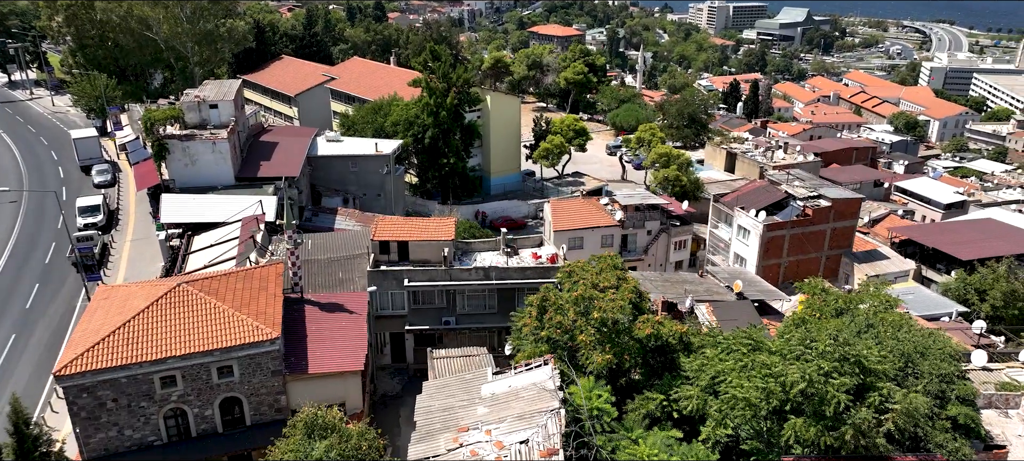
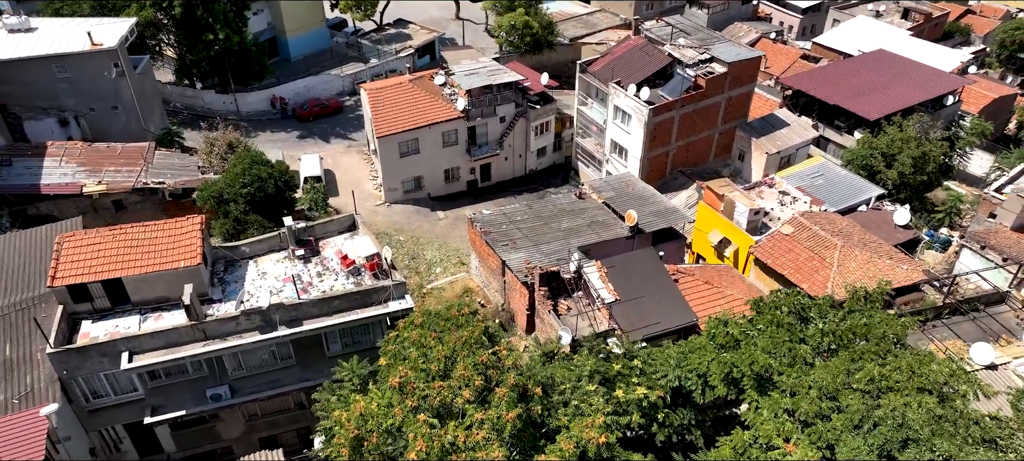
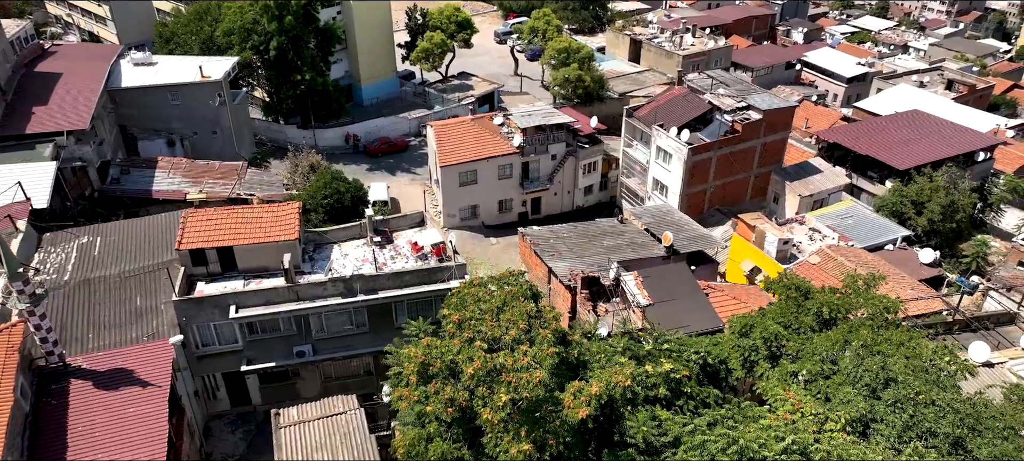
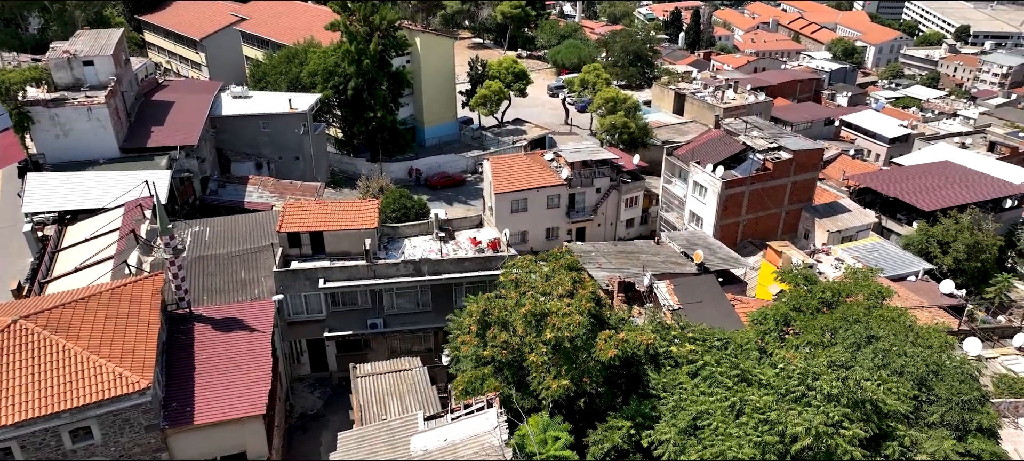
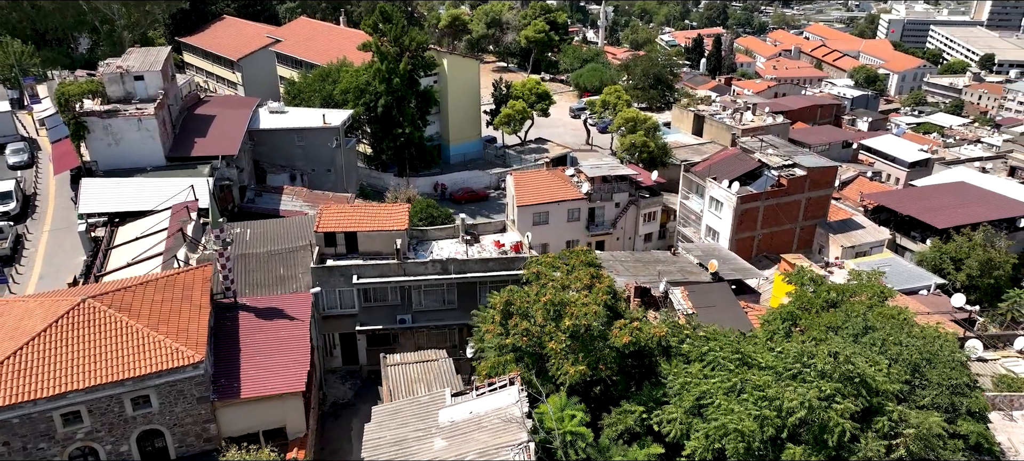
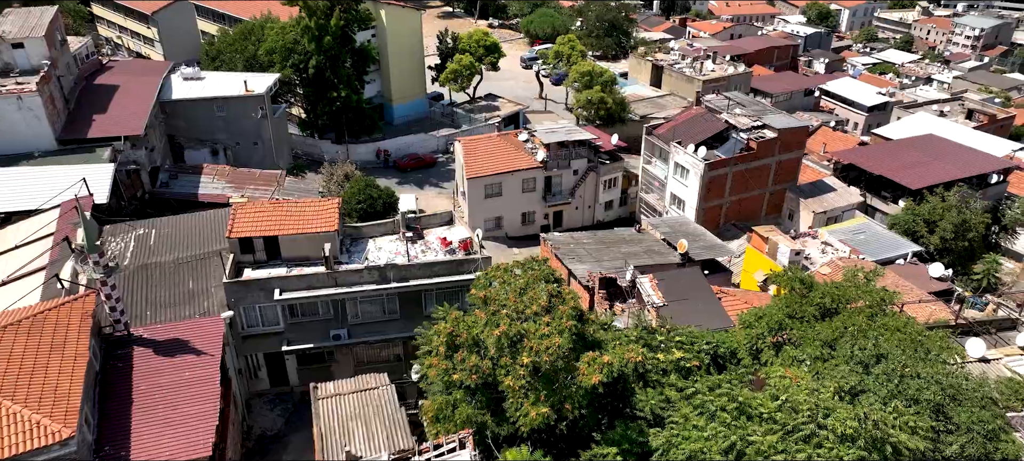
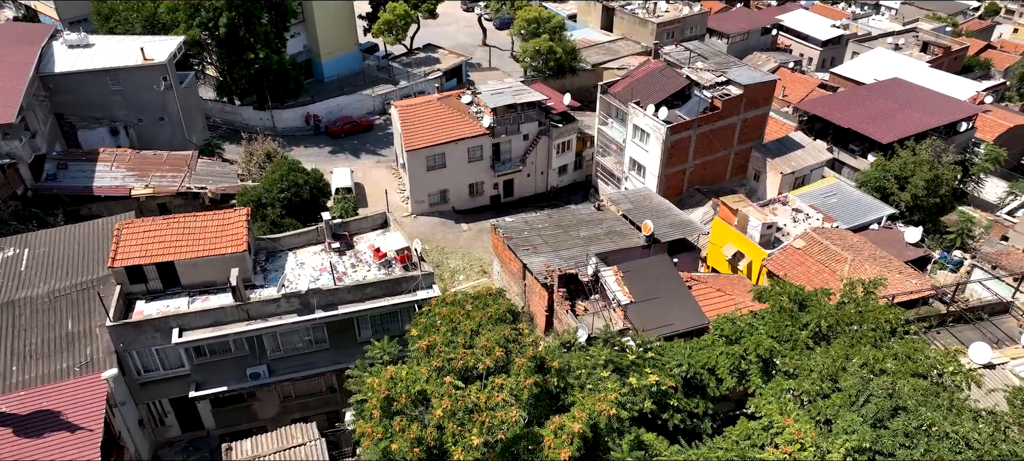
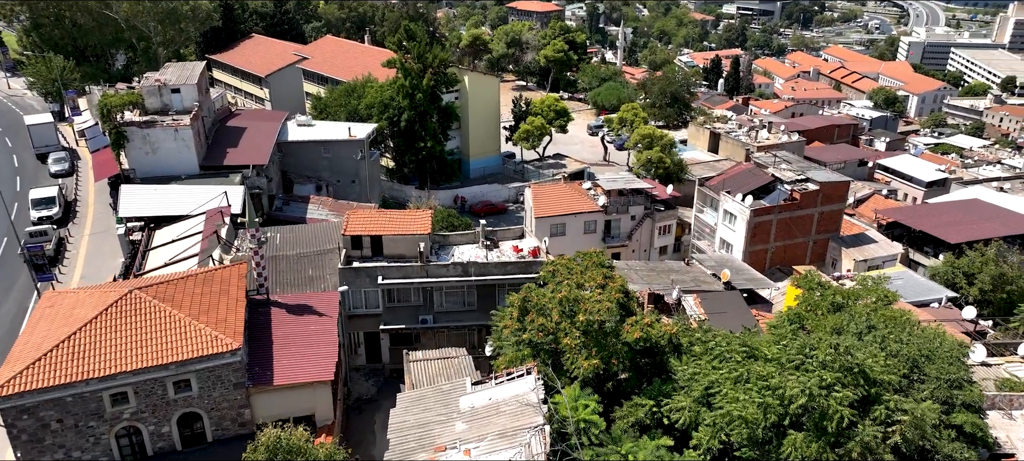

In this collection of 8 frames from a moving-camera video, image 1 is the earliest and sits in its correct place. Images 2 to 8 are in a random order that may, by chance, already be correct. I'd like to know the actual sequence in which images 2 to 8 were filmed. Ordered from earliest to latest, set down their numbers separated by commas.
8, 5, 4, 6, 3, 7, 2
